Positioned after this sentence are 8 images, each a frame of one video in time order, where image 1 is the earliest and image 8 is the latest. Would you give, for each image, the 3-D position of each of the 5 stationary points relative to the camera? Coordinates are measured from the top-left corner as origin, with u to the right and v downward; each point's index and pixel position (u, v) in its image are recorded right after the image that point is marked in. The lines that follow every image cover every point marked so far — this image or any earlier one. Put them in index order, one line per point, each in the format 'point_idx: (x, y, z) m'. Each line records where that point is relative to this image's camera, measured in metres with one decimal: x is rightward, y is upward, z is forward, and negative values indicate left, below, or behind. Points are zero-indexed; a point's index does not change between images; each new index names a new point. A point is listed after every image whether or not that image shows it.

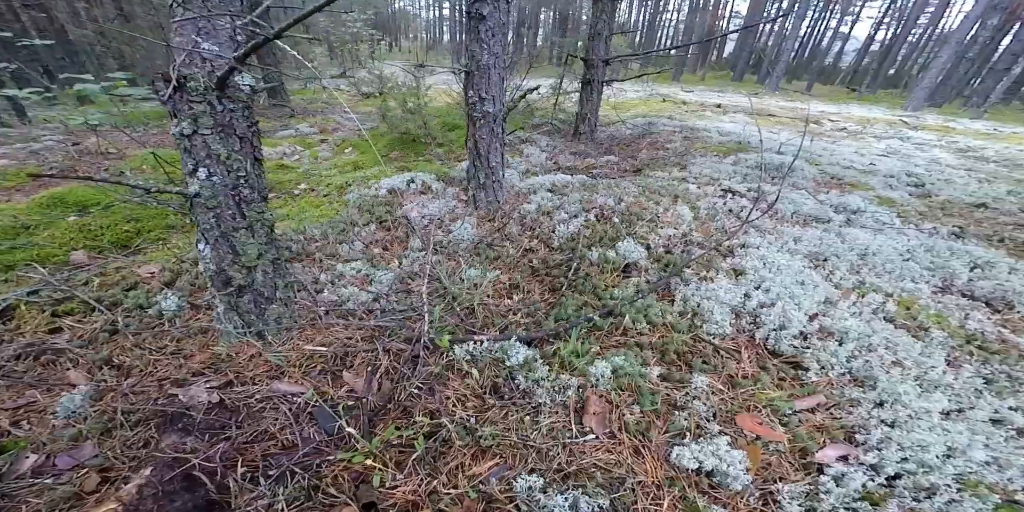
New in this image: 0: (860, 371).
0: (+2.0, -0.6, +2.4) m
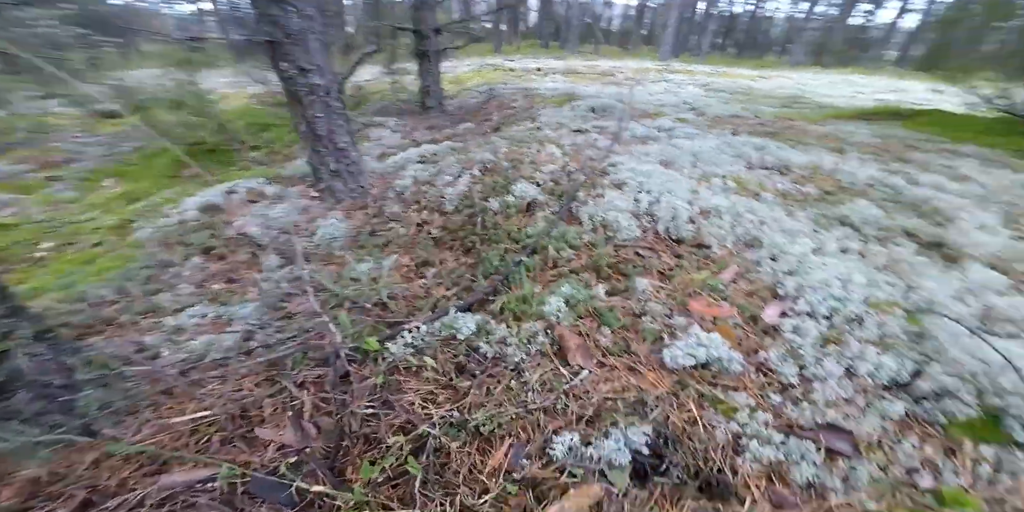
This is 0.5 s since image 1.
0: (+1.6, +0.2, +2.9) m
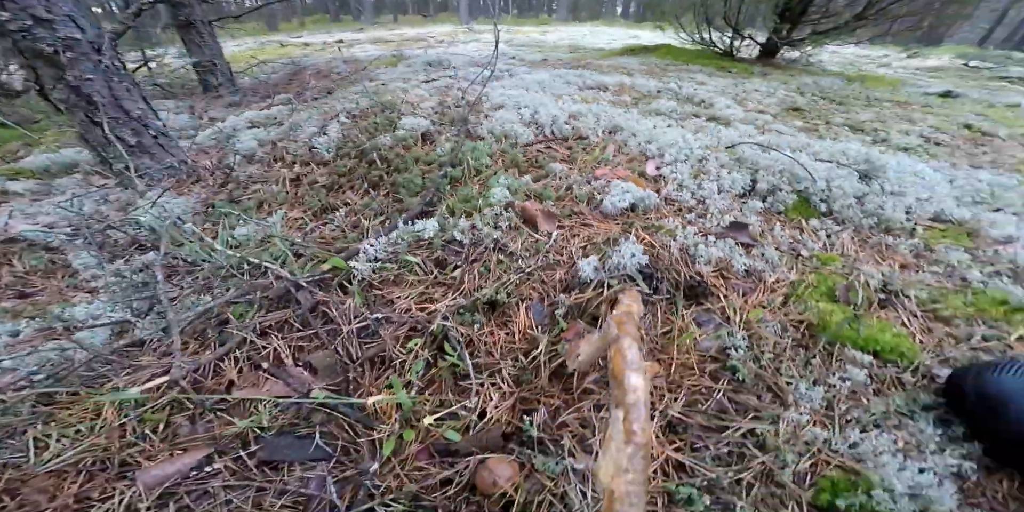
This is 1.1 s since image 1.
0: (+0.8, +1.1, +3.6) m
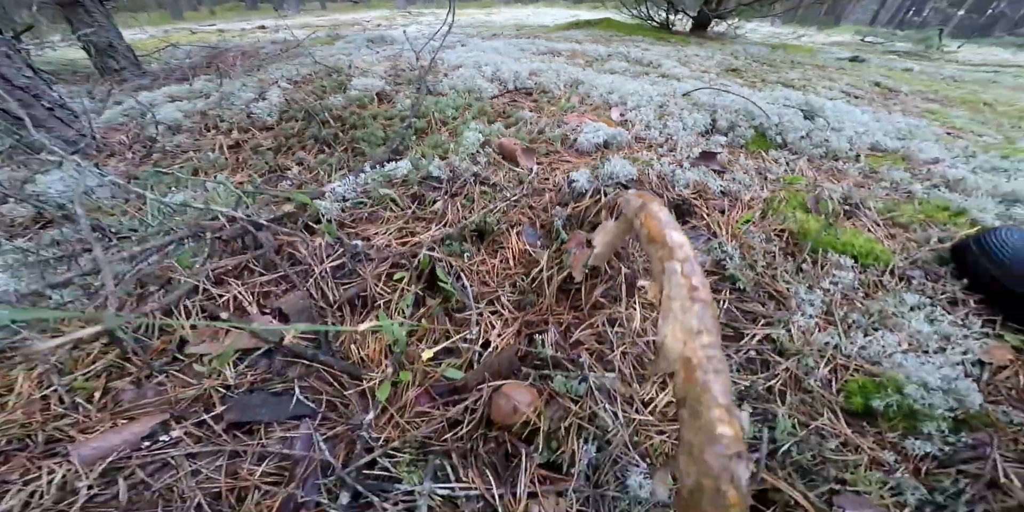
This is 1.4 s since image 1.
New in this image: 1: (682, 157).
0: (+0.5, +1.4, +3.5) m
1: (+1.0, +0.6, +2.7) m
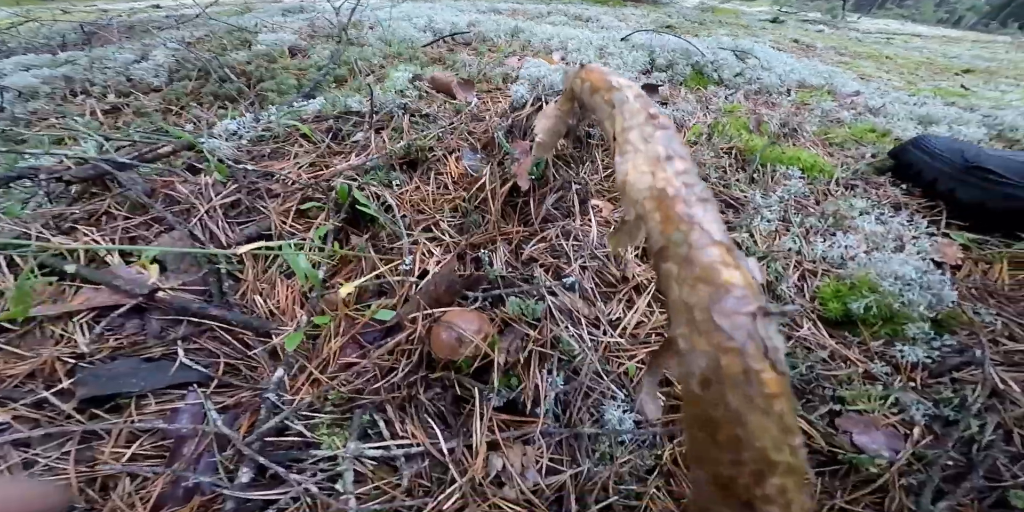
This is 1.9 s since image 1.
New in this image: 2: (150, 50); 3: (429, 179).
0: (0.0, +1.7, +3.3) m
1: (+0.7, +0.9, +2.5) m
2: (-2.1, +1.2, +2.5) m
3: (-0.3, +0.3, +1.6) m
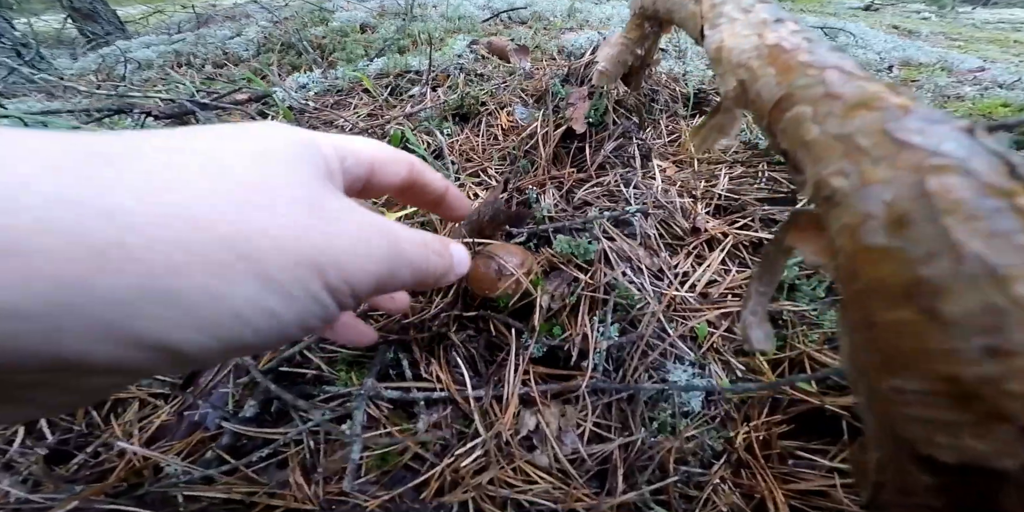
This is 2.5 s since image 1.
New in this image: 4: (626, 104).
0: (+0.4, +1.8, +3.2) m
1: (+1.0, +1.1, +2.3) m
2: (-1.7, +1.4, +2.7) m
3: (-0.1, +0.5, +1.6) m
4: (+0.4, +0.5, +1.6) m
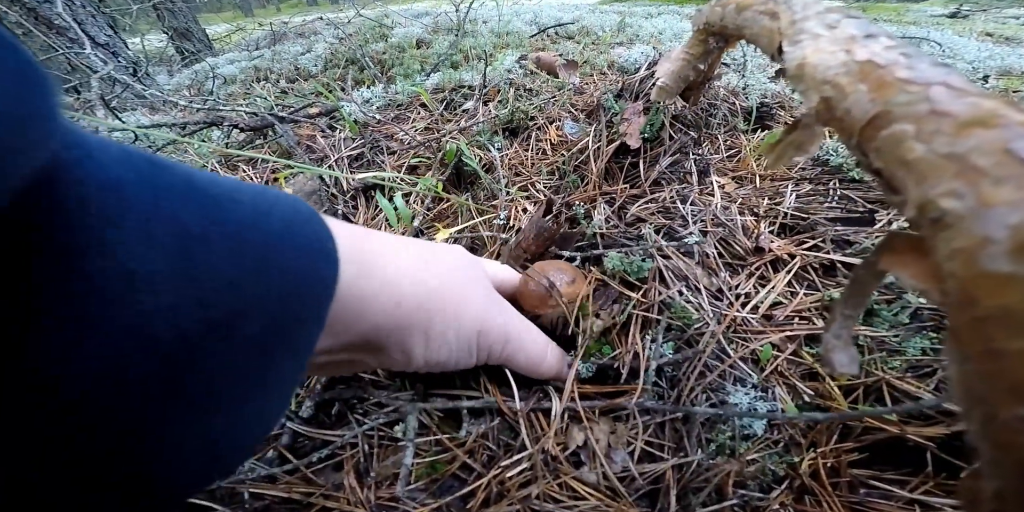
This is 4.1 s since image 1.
0: (+0.8, +1.7, +3.2) m
1: (+1.3, +1.0, +2.3) m
2: (-1.4, +1.3, +2.9) m
3: (+0.1, +0.4, +1.6) m
4: (+0.6, +0.5, +1.6) m
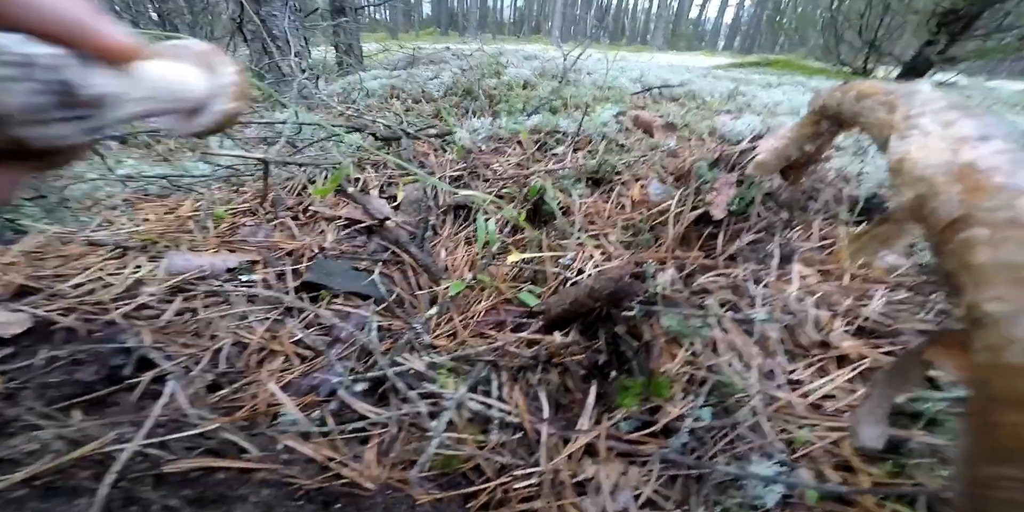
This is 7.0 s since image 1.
0: (+1.6, +1.2, +3.3) m
1: (+1.7, +0.5, +2.2) m
2: (-0.7, +1.4, +3.2) m
3: (+0.4, +0.2, +1.7) m
4: (+0.9, +0.2, +1.6) m
